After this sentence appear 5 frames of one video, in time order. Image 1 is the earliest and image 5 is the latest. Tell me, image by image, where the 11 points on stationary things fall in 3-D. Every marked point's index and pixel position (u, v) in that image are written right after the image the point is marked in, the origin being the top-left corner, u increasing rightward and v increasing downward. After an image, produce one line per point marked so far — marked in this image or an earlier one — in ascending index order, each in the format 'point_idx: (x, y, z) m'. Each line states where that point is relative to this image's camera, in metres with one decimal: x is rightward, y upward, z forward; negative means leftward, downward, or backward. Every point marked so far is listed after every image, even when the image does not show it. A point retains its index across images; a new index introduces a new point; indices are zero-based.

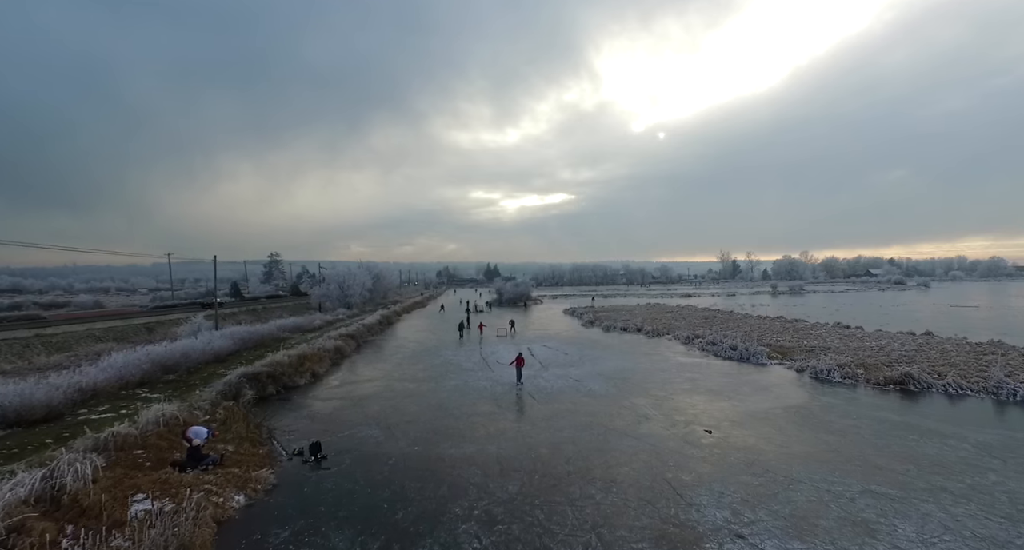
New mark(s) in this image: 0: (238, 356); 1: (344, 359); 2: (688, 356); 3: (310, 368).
0: (-9.7, -2.9, +16.0) m
1: (-7.0, -3.6, +18.9) m
2: (+7.1, -3.3, +18.5) m
3: (-6.7, -3.1, +15.0) m
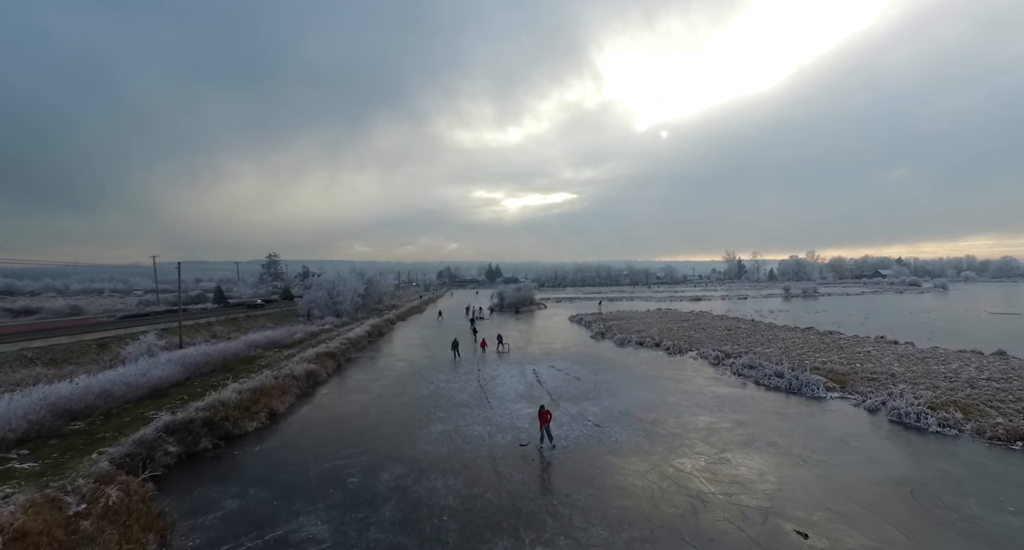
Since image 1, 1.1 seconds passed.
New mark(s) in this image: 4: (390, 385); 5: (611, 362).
0: (-9.6, -3.3, +13.2) m
1: (-6.9, -4.0, +16.1) m
2: (+7.2, -3.8, +15.6) m
3: (-6.6, -3.6, +12.2) m
4: (-4.5, -4.1, +16.9) m
5: (+4.3, -3.9, +20.0) m
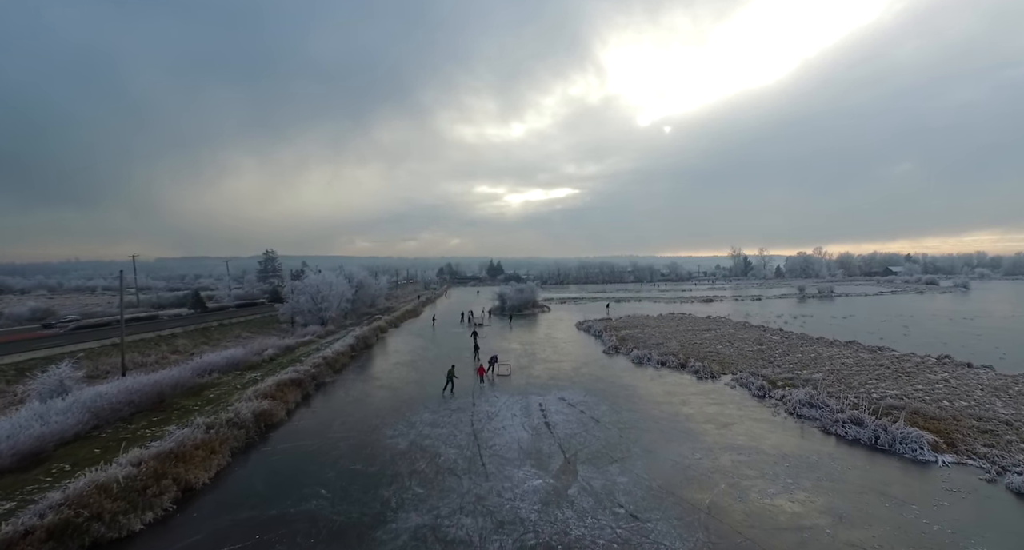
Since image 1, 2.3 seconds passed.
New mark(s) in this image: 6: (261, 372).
0: (-9.6, -3.8, +9.8) m
1: (-6.9, -4.5, +12.7) m
2: (+7.3, -4.2, +12.2) m
3: (-6.6, -4.1, +8.9) m
4: (-4.5, -4.5, +13.5) m
5: (+4.4, -4.3, +16.6) m
6: (-10.6, -4.1, +19.2) m
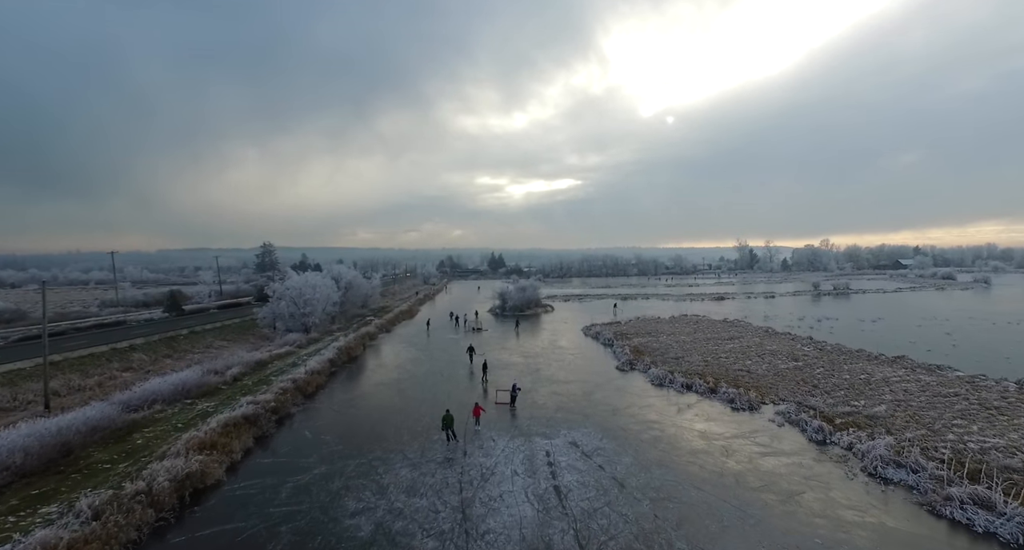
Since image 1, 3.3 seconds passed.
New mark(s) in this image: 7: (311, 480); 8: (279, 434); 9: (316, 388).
0: (-9.6, -4.4, +6.8) m
1: (-6.9, -5.0, +9.7) m
2: (+7.3, -4.8, +9.1) m
3: (-6.6, -4.7, +5.8) m
4: (-4.5, -5.0, +10.5) m
5: (+4.4, -4.8, +13.5) m
6: (-10.6, -4.5, +16.1) m
7: (-4.9, -5.1, +11.1) m
8: (-7.4, -5.0, +14.4) m
9: (-8.4, -4.9, +19.7) m
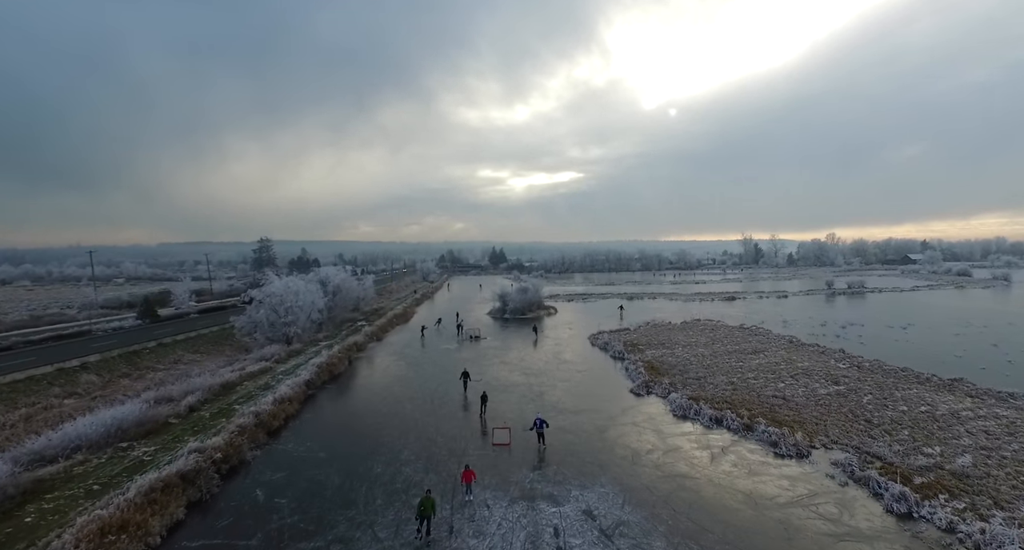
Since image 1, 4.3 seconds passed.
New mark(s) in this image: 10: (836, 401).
0: (-9.6, -5.1, +4.1) m
1: (-6.9, -5.7, +7.0) m
2: (+7.3, -5.4, +6.4) m
3: (-6.7, -5.4, +3.1) m
4: (-4.5, -5.7, +7.8) m
5: (+4.4, -5.4, +10.8) m
6: (-10.6, -5.1, +13.4) m
7: (-4.9, -5.7, +8.4) m
8: (-7.4, -5.6, +11.7) m
9: (-8.4, -5.4, +17.0) m
10: (+12.4, -4.8, +17.4) m
